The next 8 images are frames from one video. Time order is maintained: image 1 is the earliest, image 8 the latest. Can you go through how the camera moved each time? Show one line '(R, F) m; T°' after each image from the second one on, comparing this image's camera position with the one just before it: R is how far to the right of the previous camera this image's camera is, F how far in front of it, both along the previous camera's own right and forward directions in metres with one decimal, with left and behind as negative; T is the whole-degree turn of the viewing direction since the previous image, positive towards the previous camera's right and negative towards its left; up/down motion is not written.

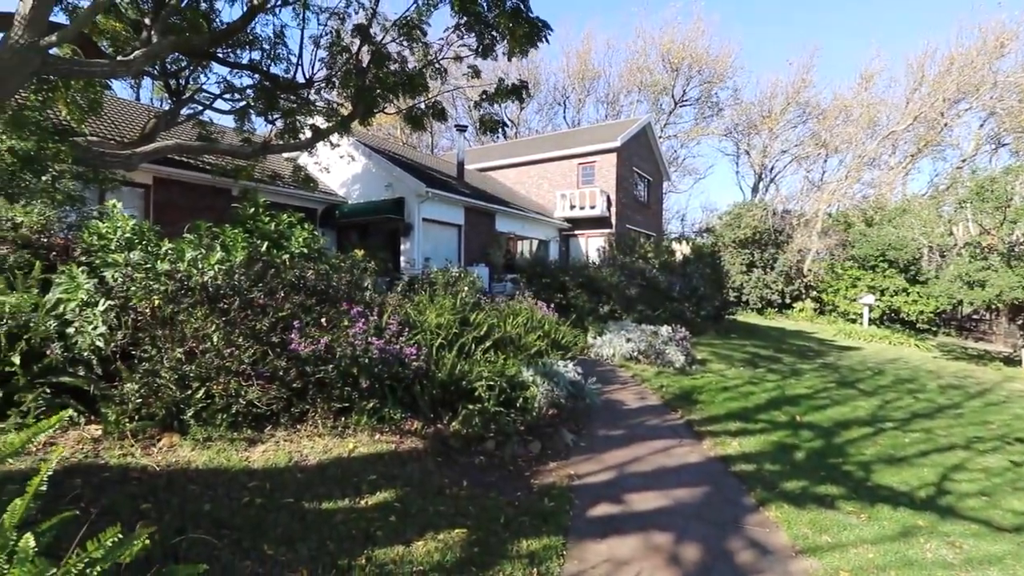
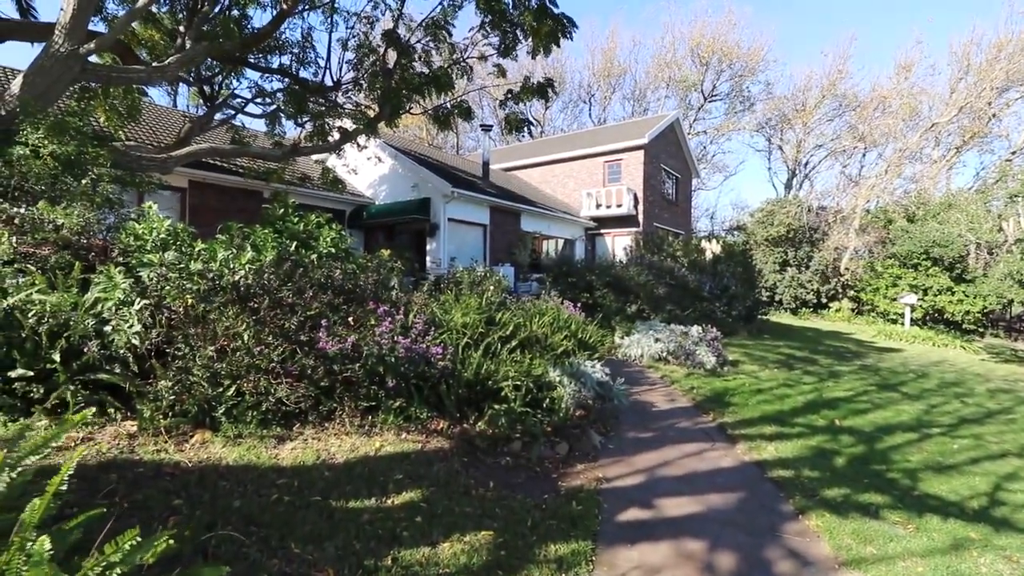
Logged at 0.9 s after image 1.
(0.0, +0.1) m; -3°
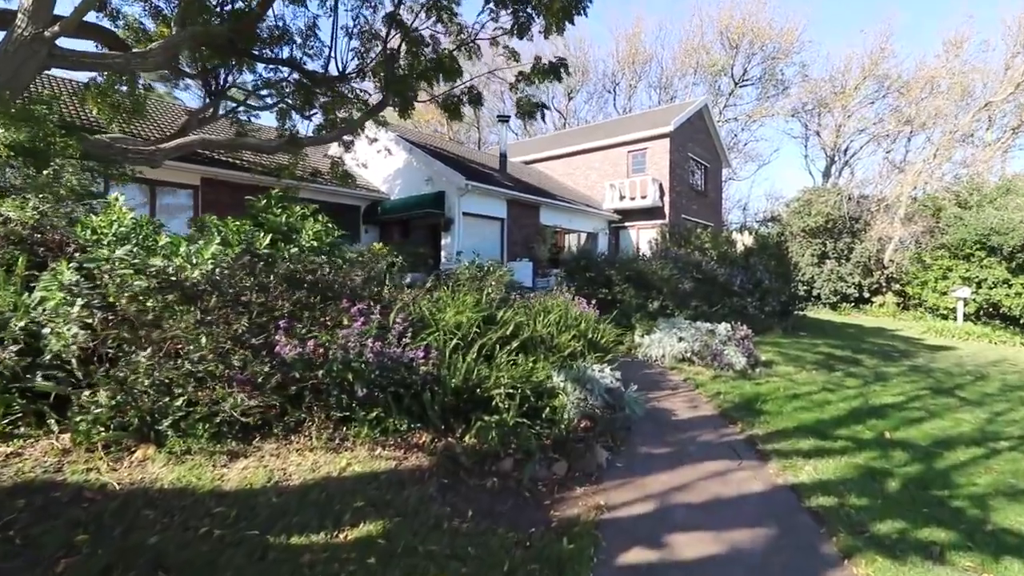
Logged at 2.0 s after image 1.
(+0.3, +0.6) m; -3°
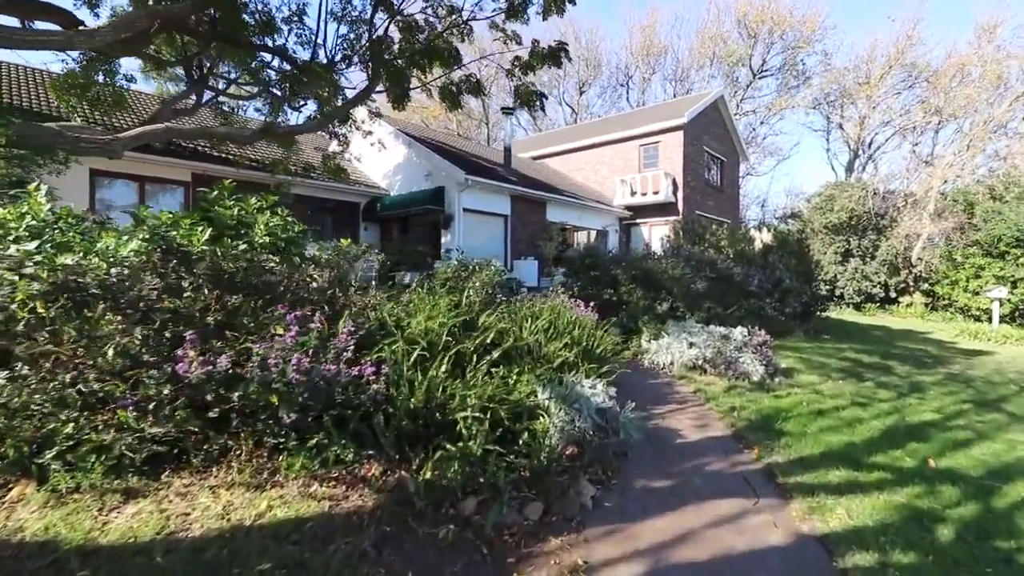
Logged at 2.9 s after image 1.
(+0.4, +0.8) m; -2°
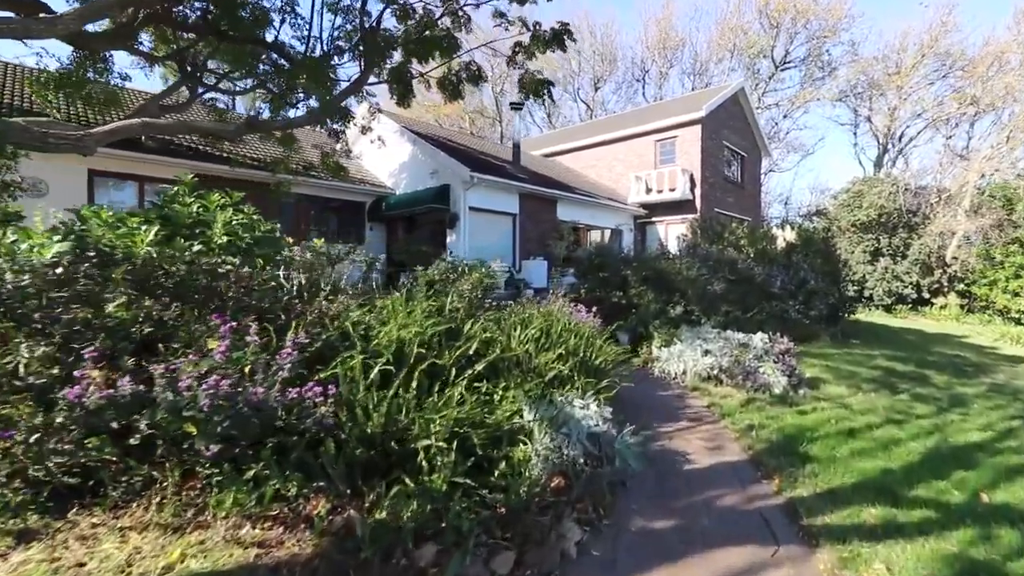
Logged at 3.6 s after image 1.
(+0.3, +0.6) m; -2°
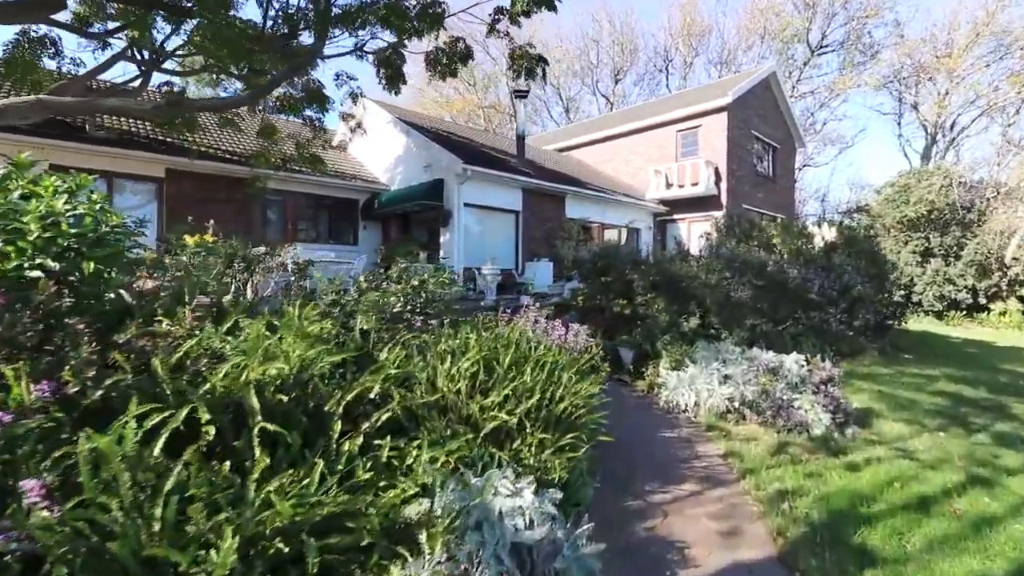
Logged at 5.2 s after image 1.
(+0.7, +1.4) m; -3°
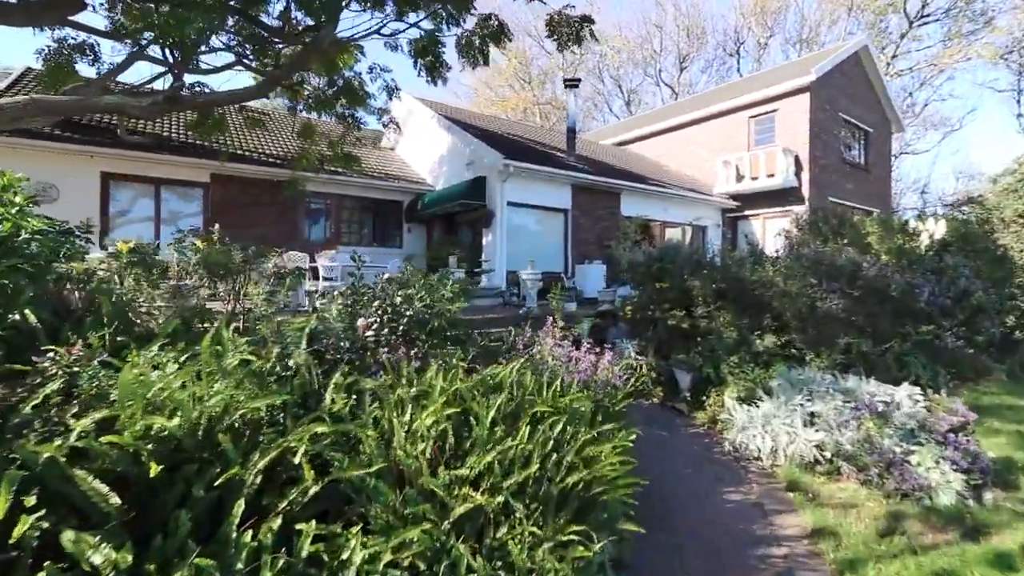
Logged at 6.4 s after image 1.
(+0.4, +1.1) m; -7°
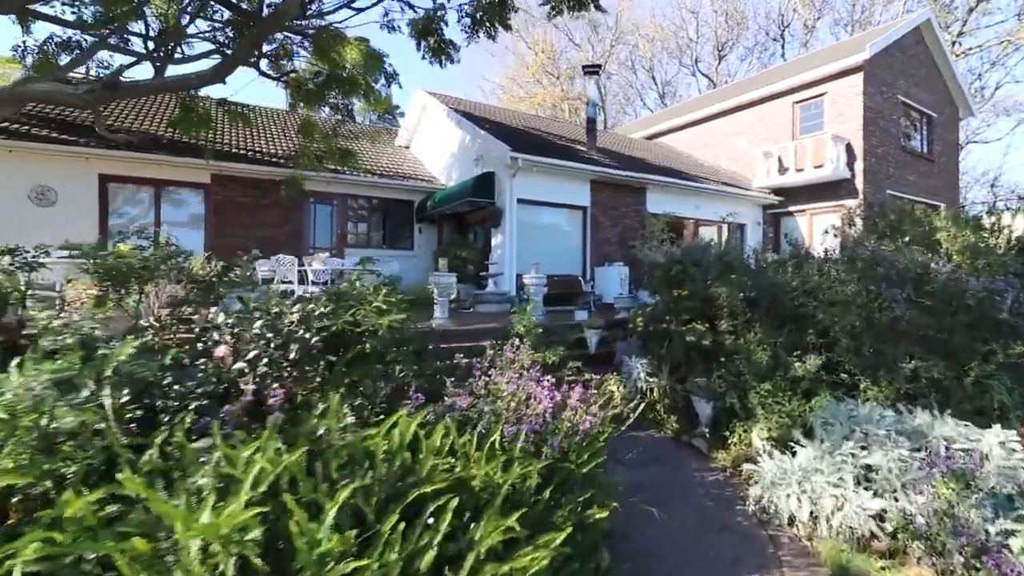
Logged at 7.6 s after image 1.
(+0.6, +1.0) m; -4°
